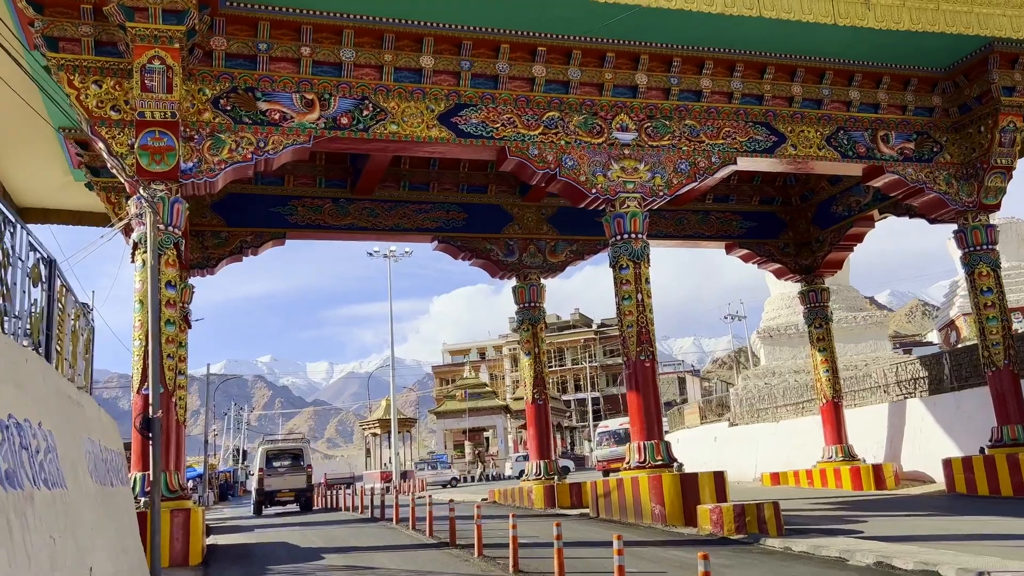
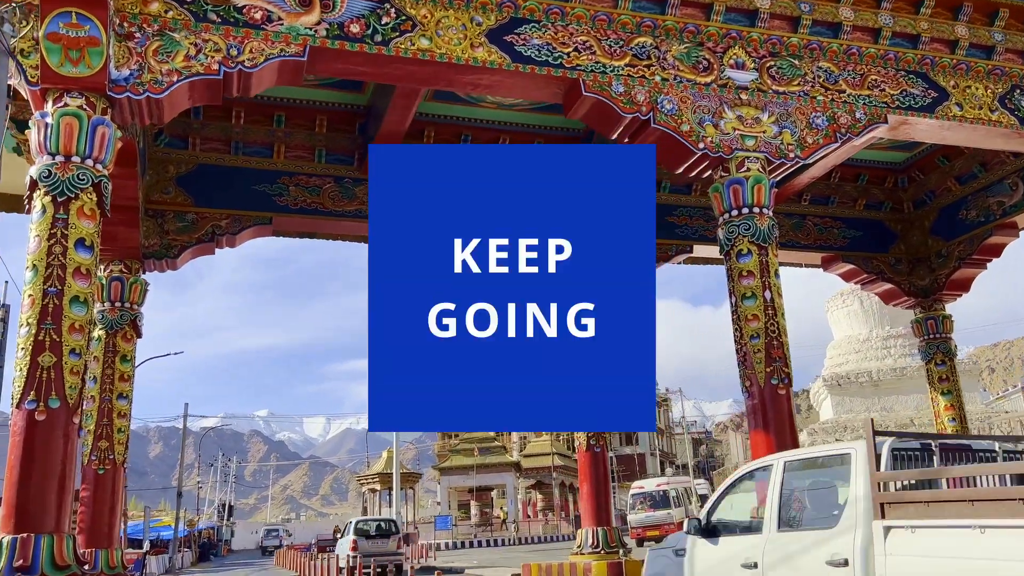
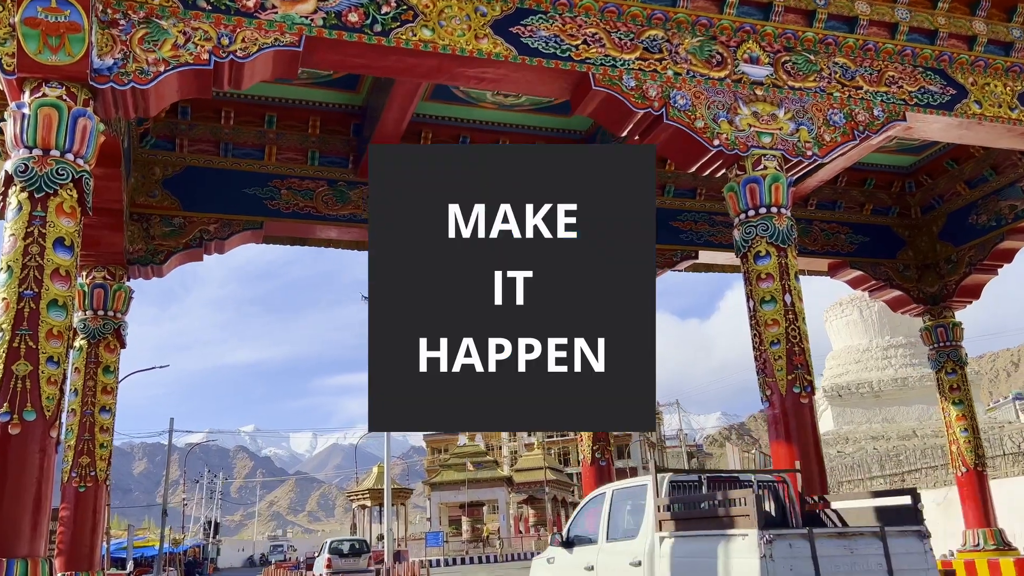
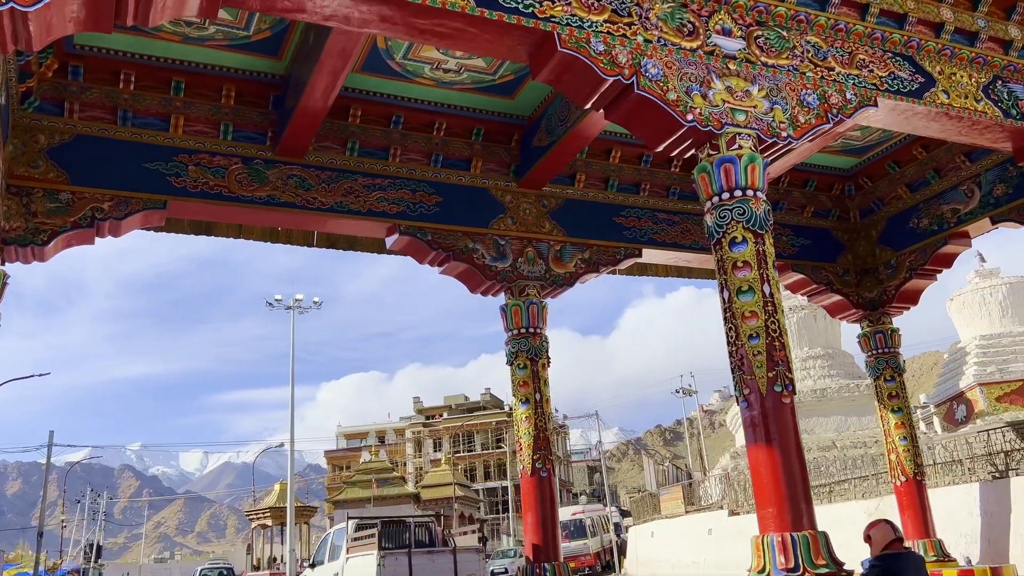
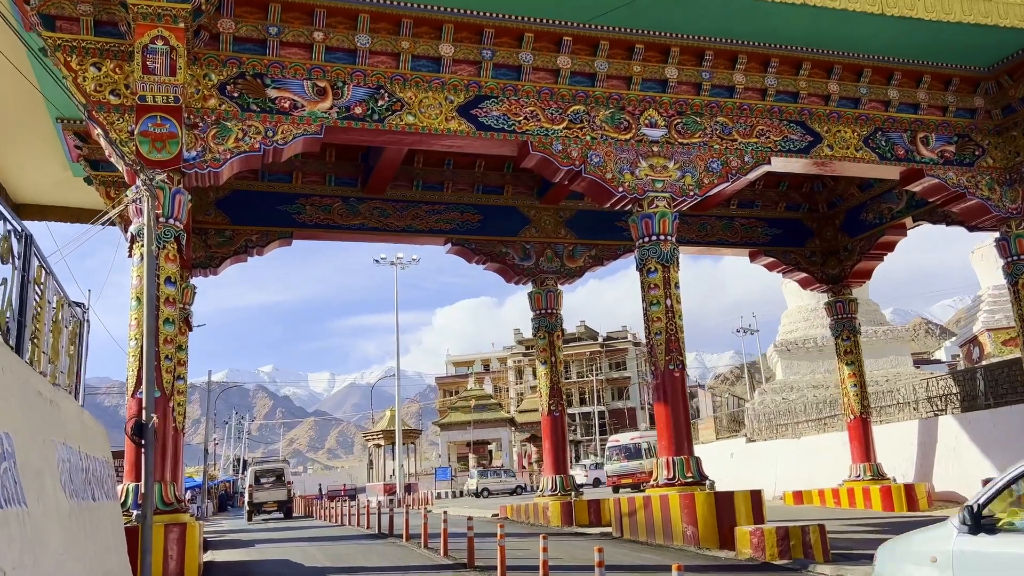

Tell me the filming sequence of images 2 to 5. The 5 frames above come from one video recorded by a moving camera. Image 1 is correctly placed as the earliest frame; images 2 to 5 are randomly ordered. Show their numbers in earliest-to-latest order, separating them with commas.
5, 2, 3, 4
